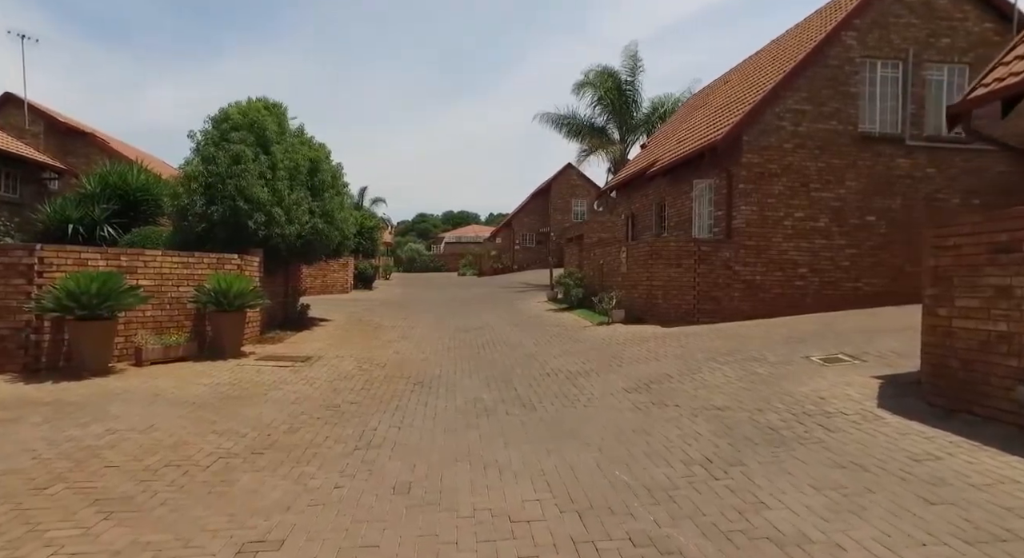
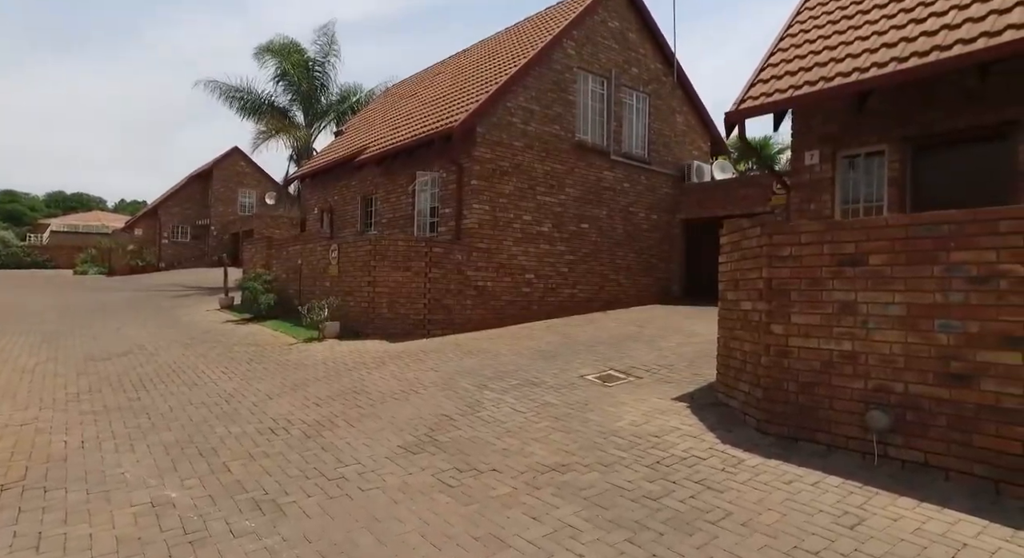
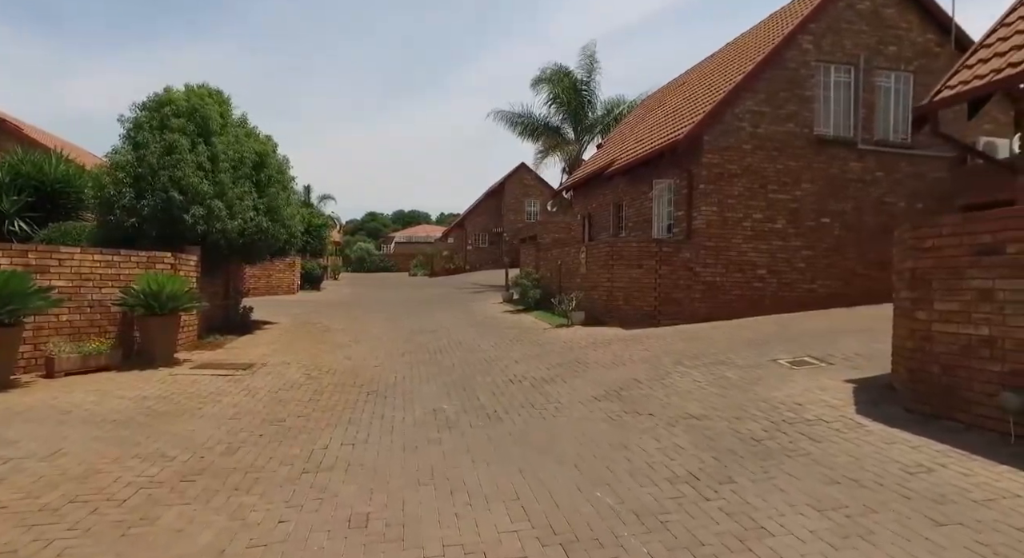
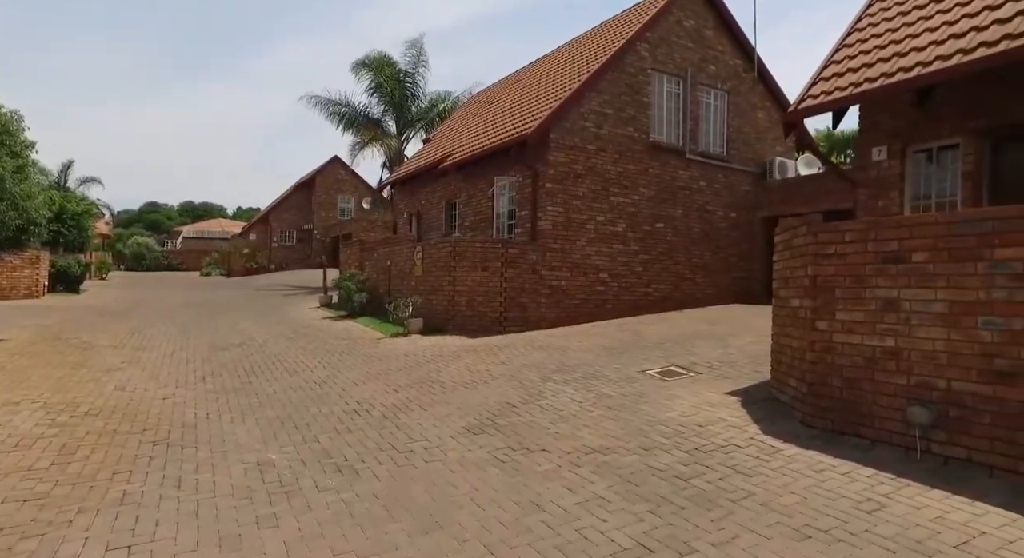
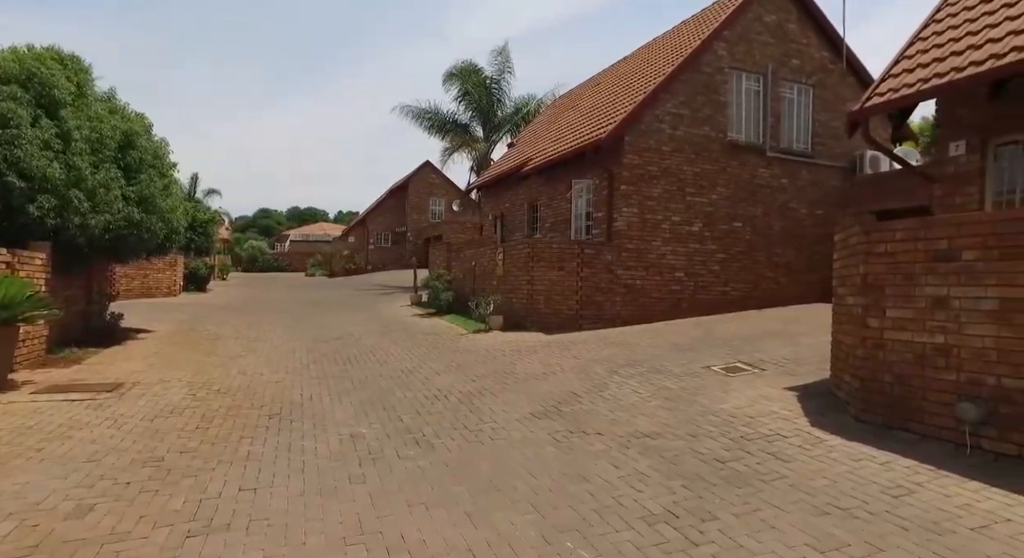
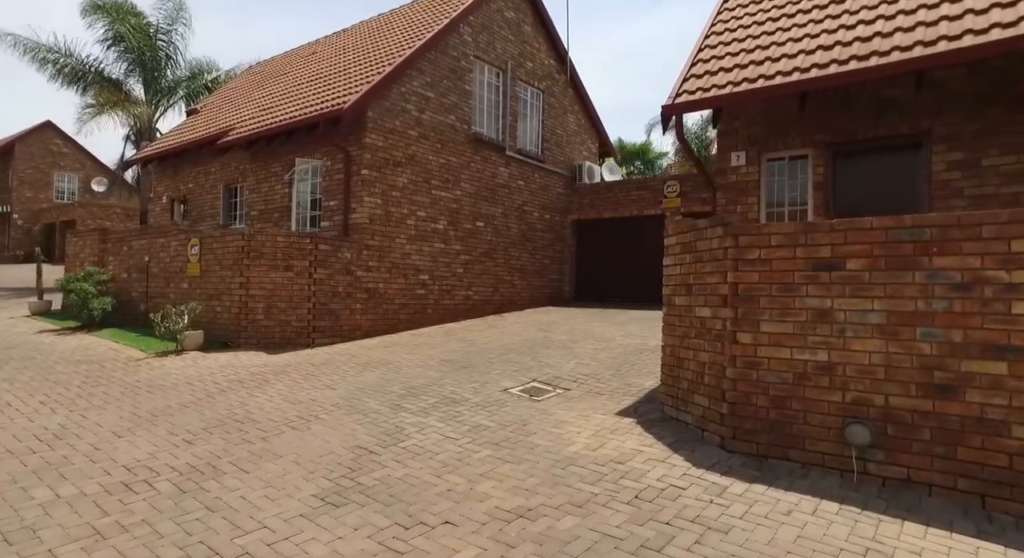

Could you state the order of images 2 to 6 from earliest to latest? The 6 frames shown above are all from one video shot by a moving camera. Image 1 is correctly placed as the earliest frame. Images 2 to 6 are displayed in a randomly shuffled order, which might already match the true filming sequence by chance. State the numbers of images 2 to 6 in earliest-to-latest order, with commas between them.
3, 5, 4, 2, 6
